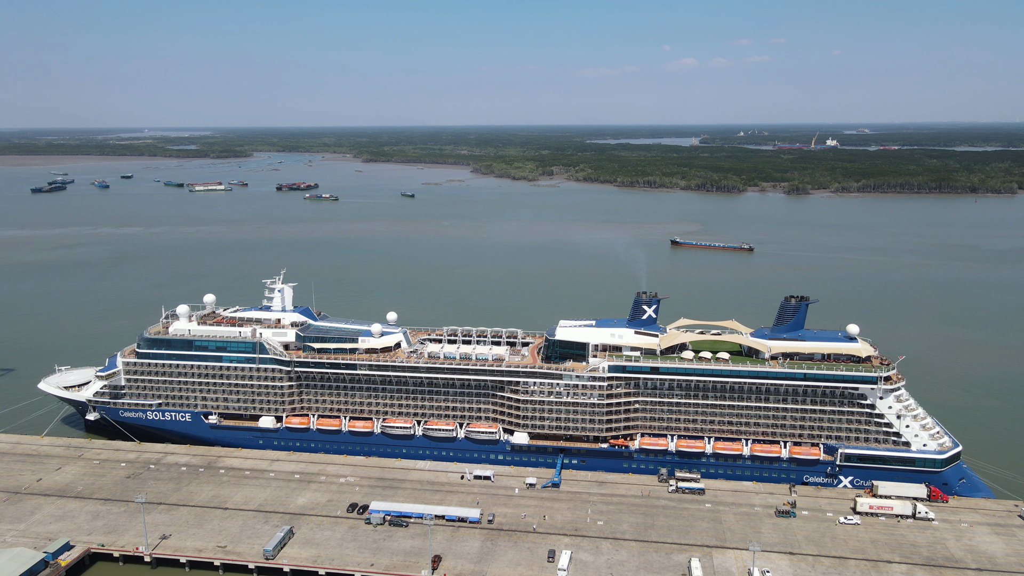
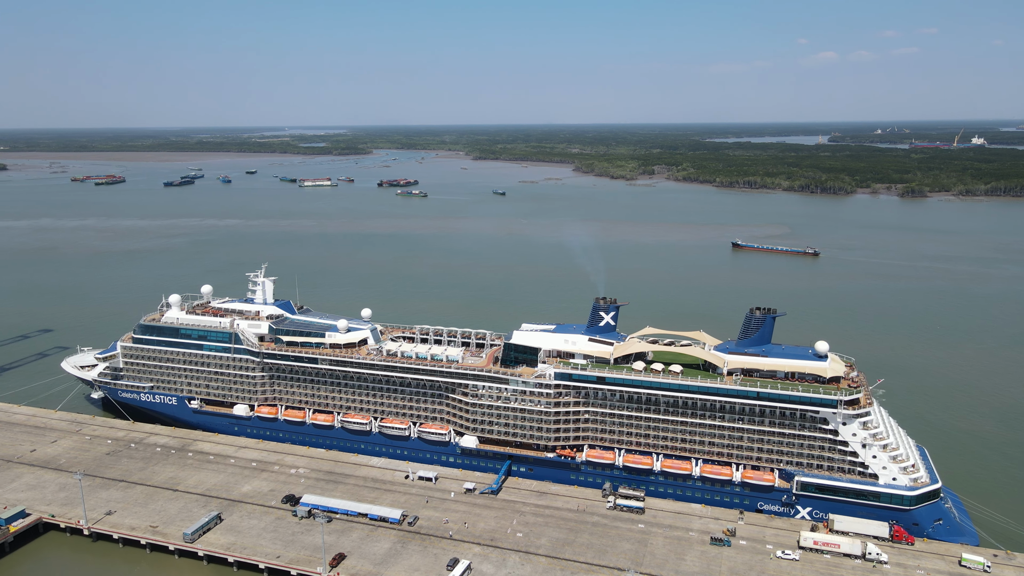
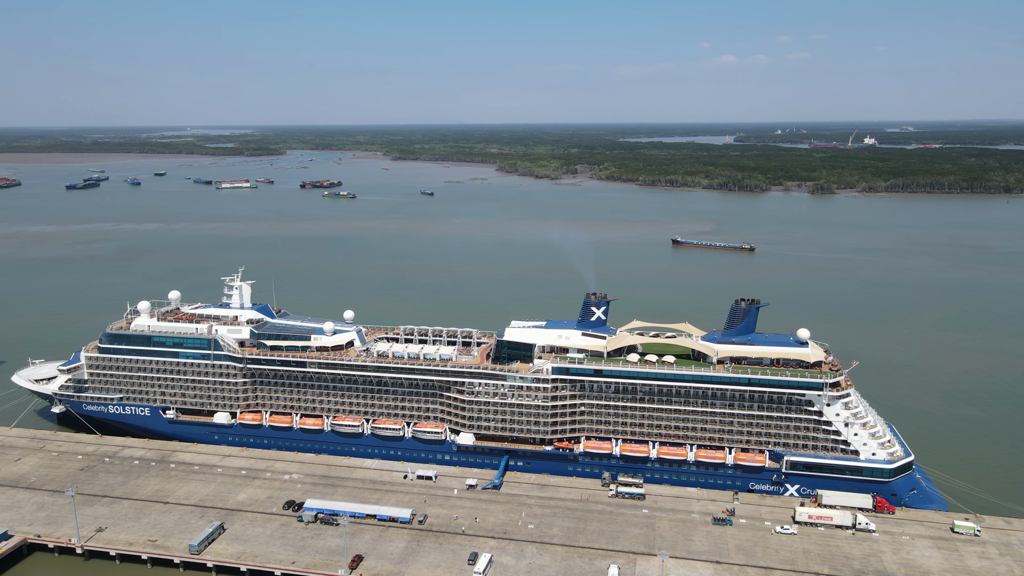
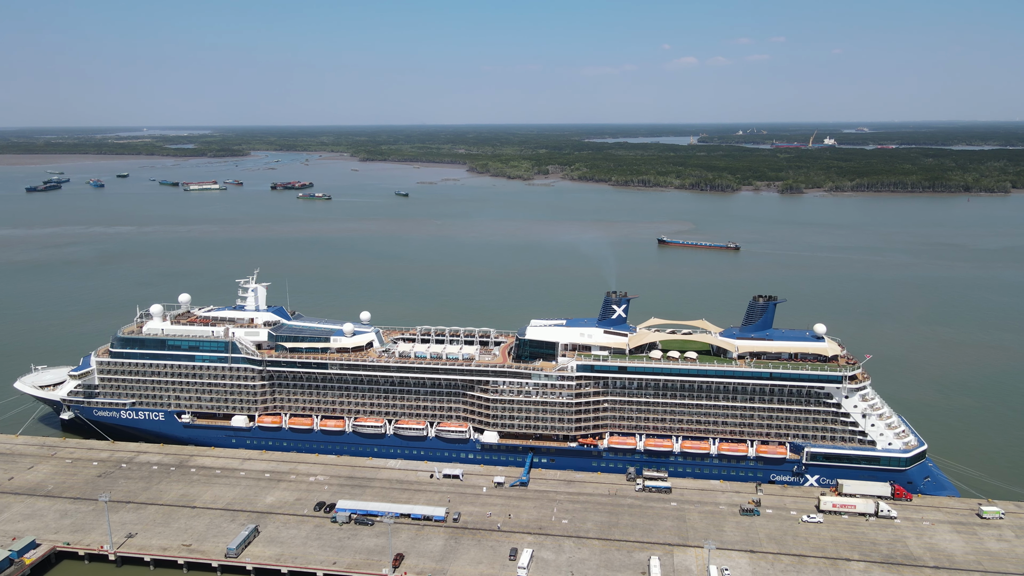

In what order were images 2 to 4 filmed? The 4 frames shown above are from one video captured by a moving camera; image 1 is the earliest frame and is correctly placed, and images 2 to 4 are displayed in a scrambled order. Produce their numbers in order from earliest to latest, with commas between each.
4, 3, 2
